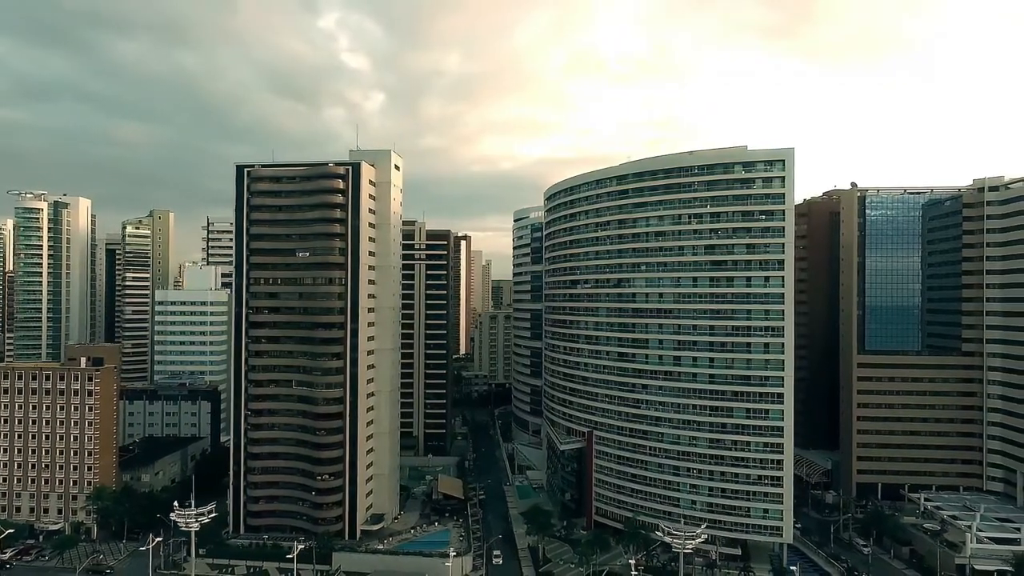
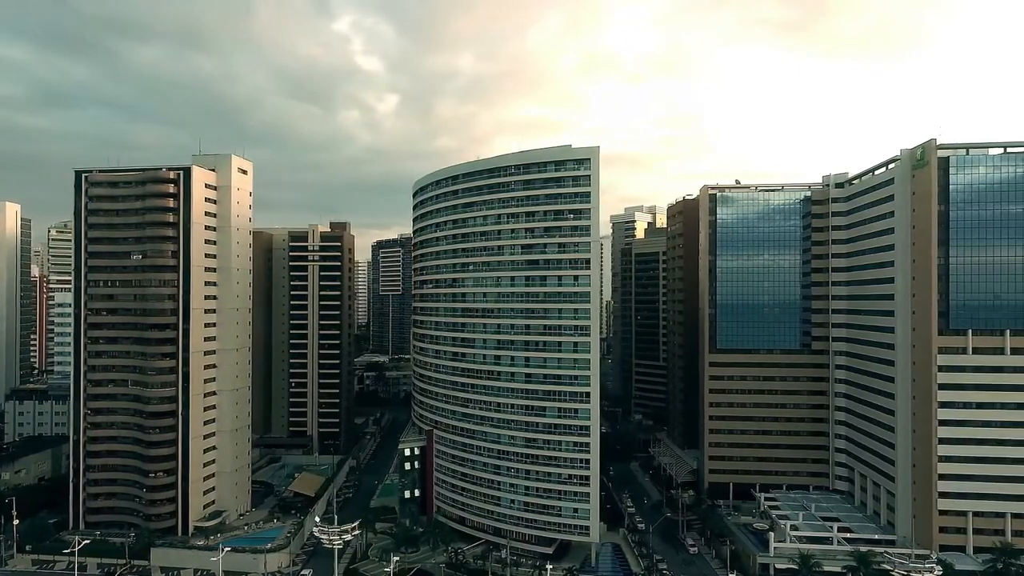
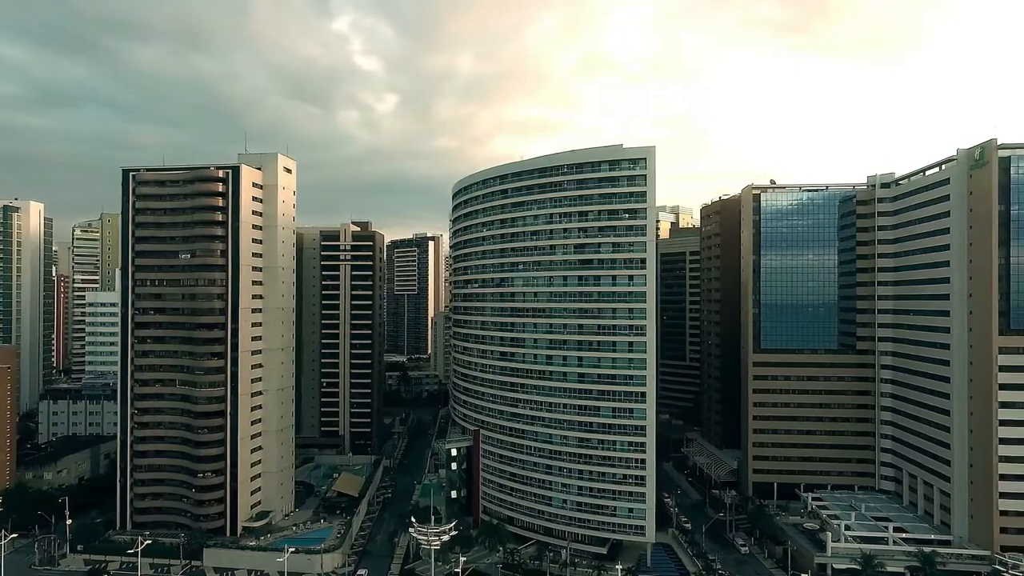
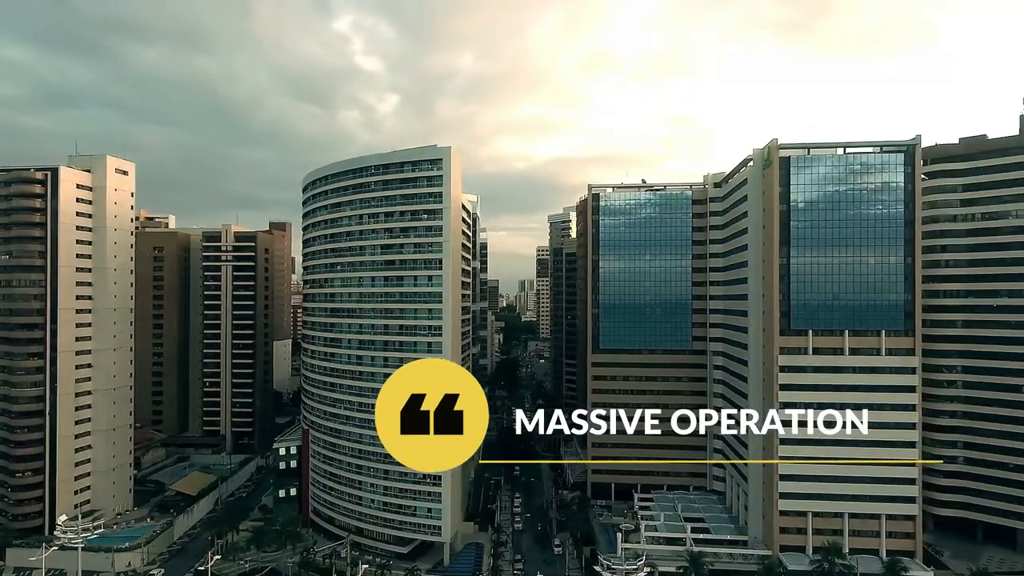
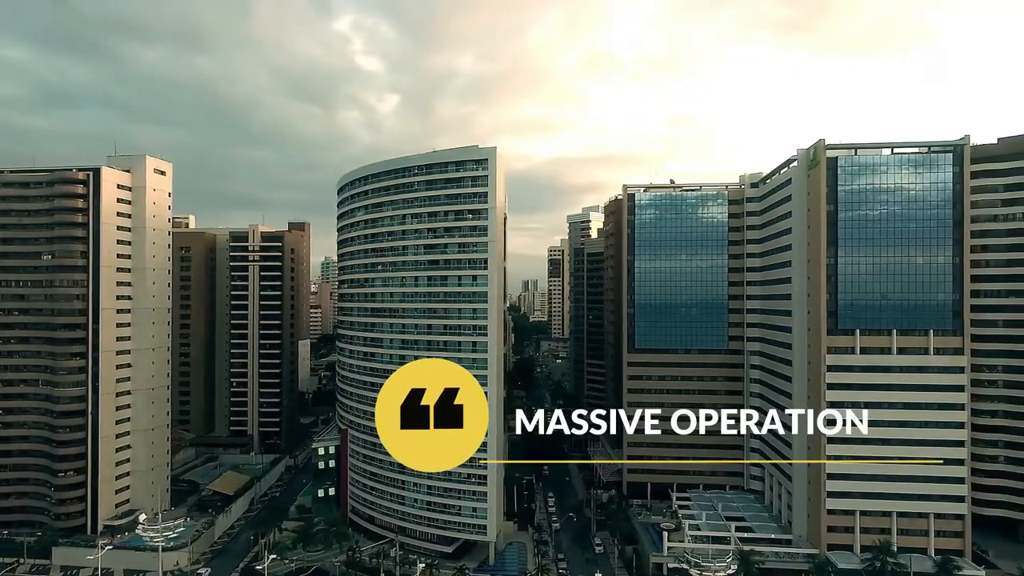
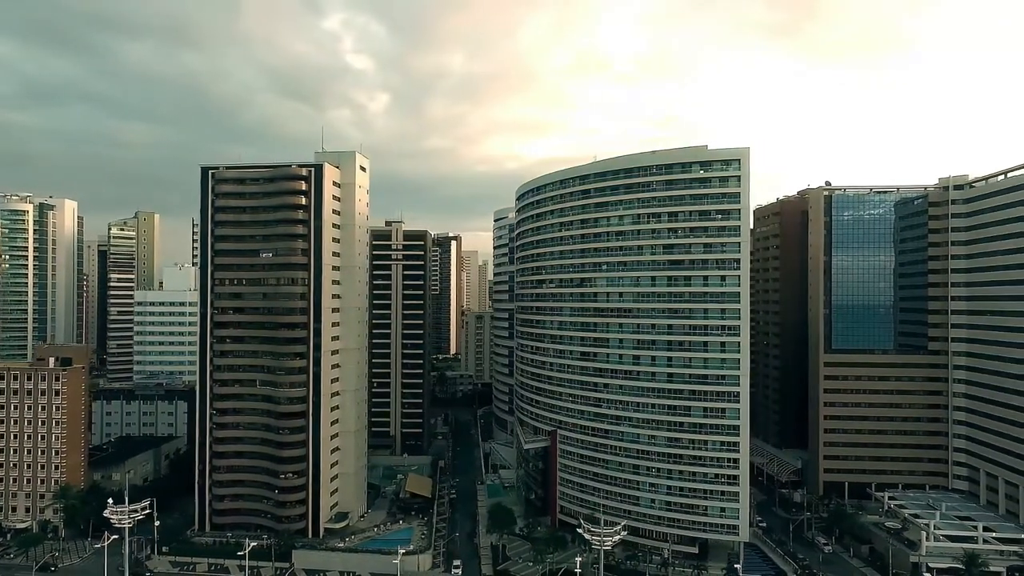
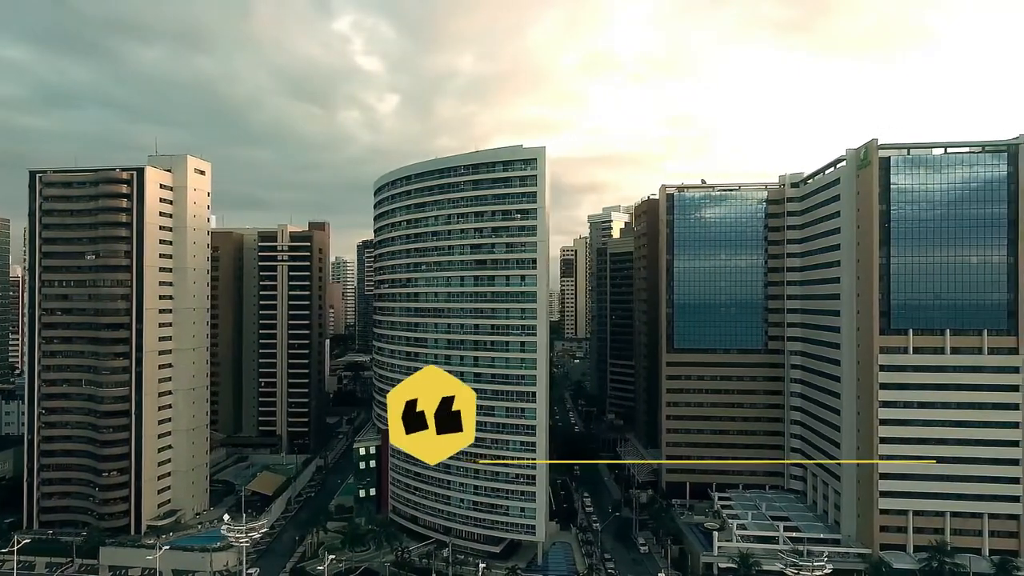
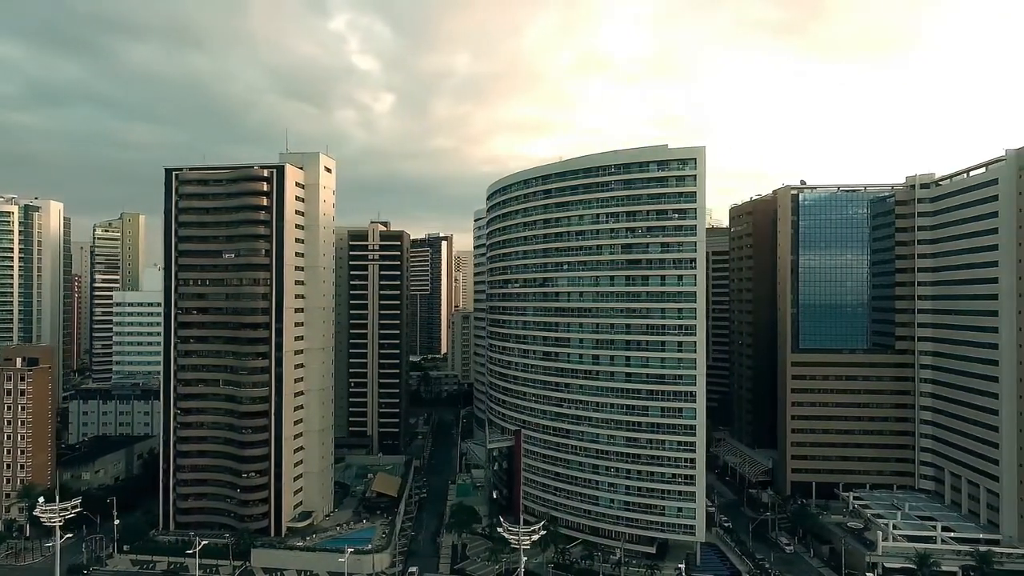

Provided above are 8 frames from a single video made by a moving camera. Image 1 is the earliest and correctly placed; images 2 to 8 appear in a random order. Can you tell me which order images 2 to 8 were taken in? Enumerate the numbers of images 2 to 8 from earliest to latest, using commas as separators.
6, 8, 3, 2, 7, 5, 4
